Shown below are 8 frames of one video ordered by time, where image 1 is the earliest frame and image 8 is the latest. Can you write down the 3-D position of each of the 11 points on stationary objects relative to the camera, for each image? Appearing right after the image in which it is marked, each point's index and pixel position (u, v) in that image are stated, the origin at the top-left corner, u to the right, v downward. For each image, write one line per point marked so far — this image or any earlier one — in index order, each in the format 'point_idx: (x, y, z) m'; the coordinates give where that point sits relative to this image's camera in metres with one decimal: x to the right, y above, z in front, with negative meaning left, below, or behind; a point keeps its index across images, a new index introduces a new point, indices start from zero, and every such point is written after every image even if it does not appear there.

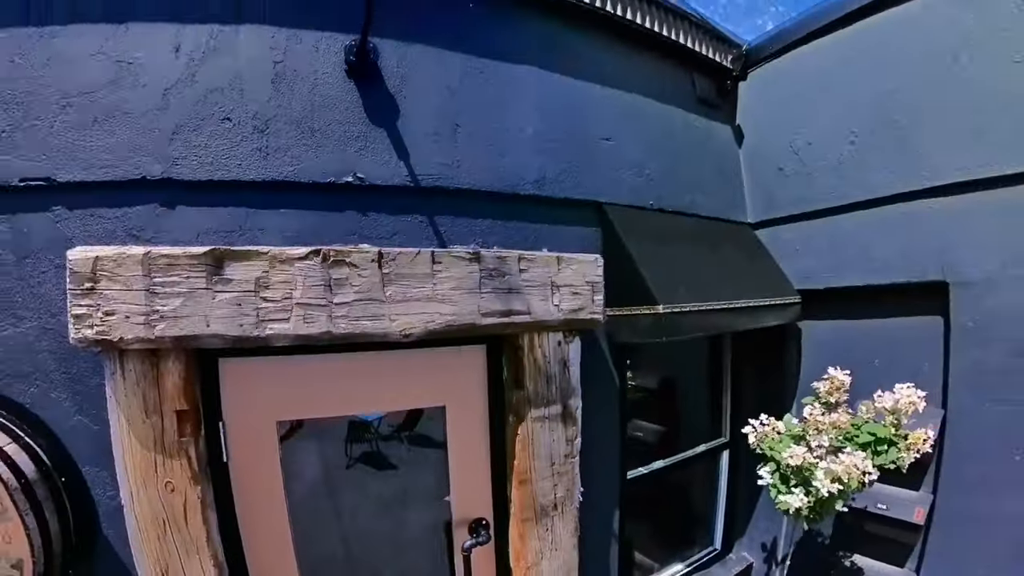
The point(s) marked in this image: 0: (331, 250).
0: (-0.4, 0.0, +1.4) m
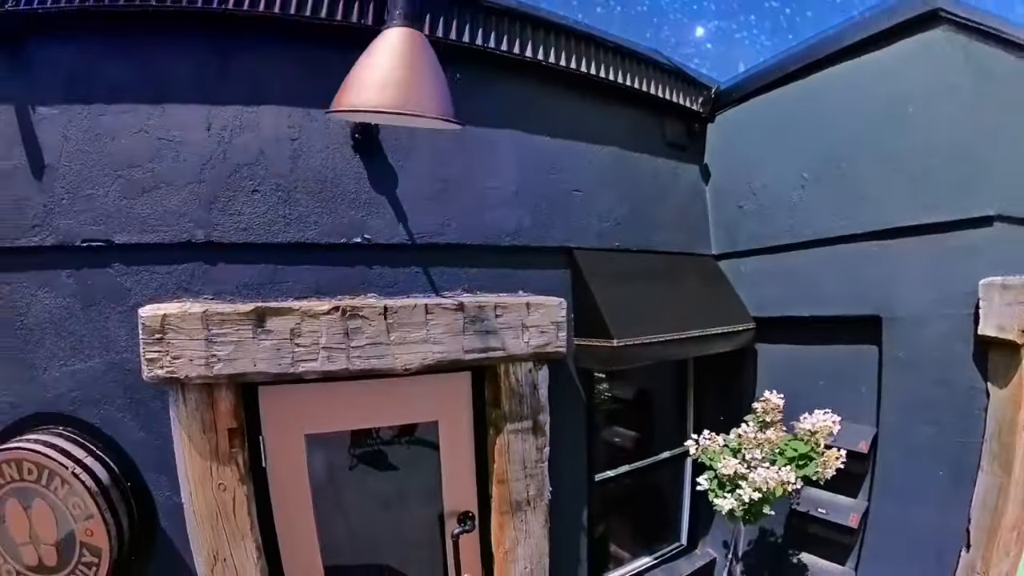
0: (-0.5, -0.1, +1.7) m
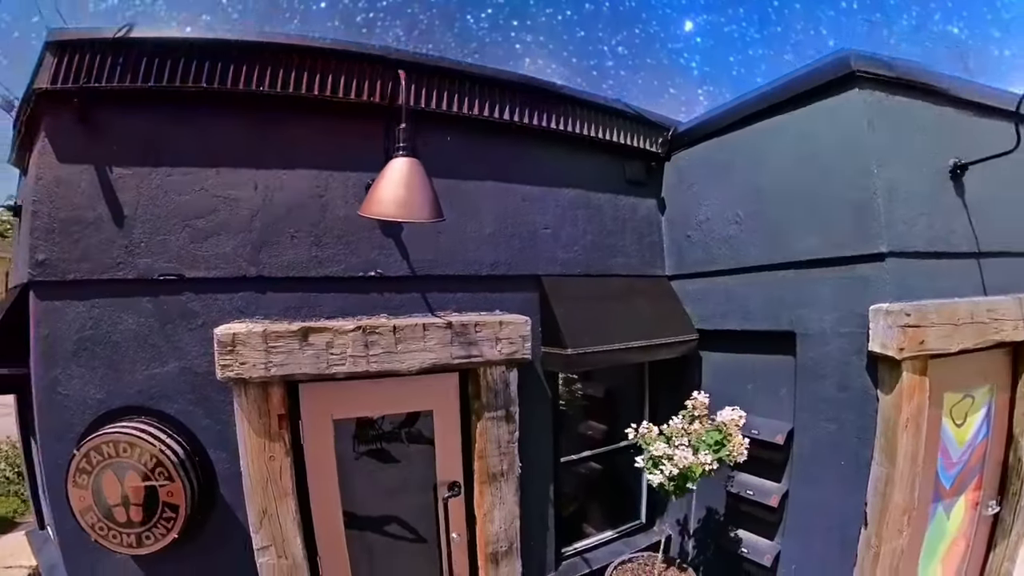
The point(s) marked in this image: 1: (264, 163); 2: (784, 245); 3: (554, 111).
0: (-0.6, -0.2, +2.2) m
1: (-1.1, +0.5, +2.3) m
2: (+1.4, +0.2, +2.7) m
3: (+0.2, +1.0, +2.9) m
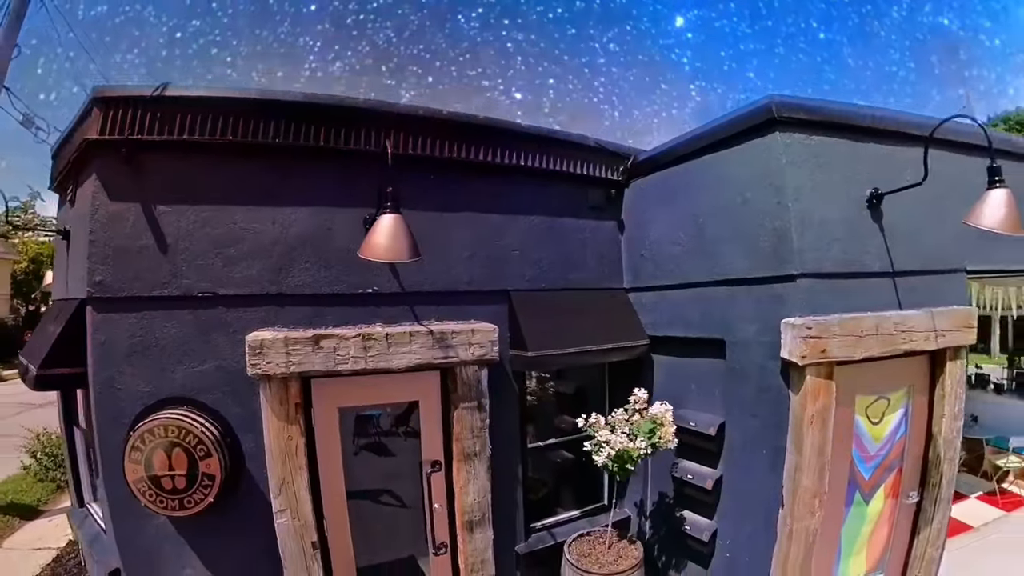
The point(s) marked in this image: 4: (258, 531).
0: (-0.8, -0.2, +2.7) m
1: (-1.3, +0.5, +2.9) m
2: (+1.2, +0.2, +3.2) m
3: (0.0, +0.9, +3.4) m
4: (-1.5, -1.4, +3.0) m
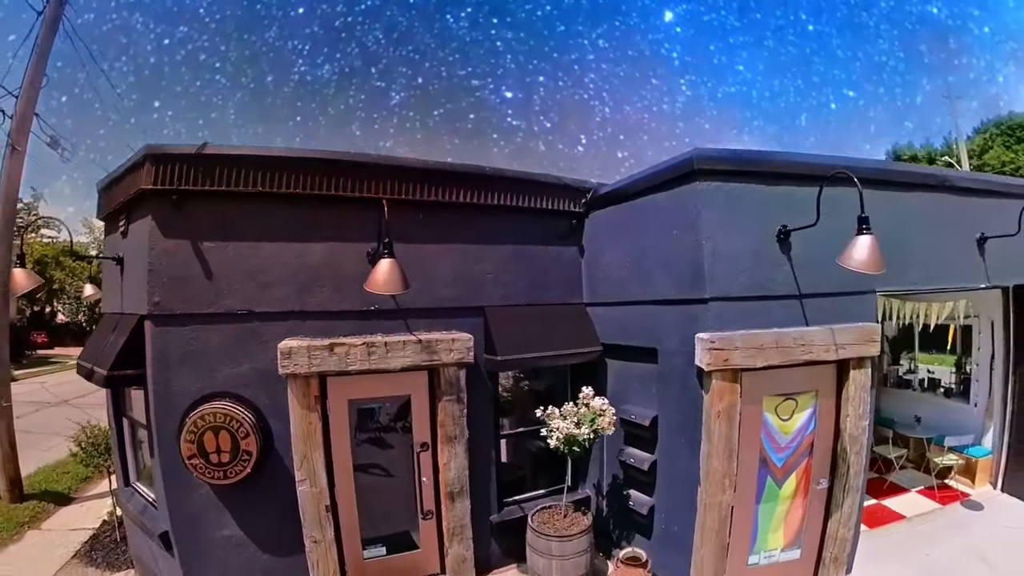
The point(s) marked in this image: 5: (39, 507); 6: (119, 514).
0: (-1.0, -0.4, +3.5) m
1: (-1.4, +0.4, +3.6) m
2: (+1.0, 0.0, +4.0) m
3: (-0.2, +0.8, +4.1) m
4: (-1.7, -1.5, +3.8) m
5: (-6.6, -3.1, +7.3) m
6: (-4.8, -2.8, +6.4) m
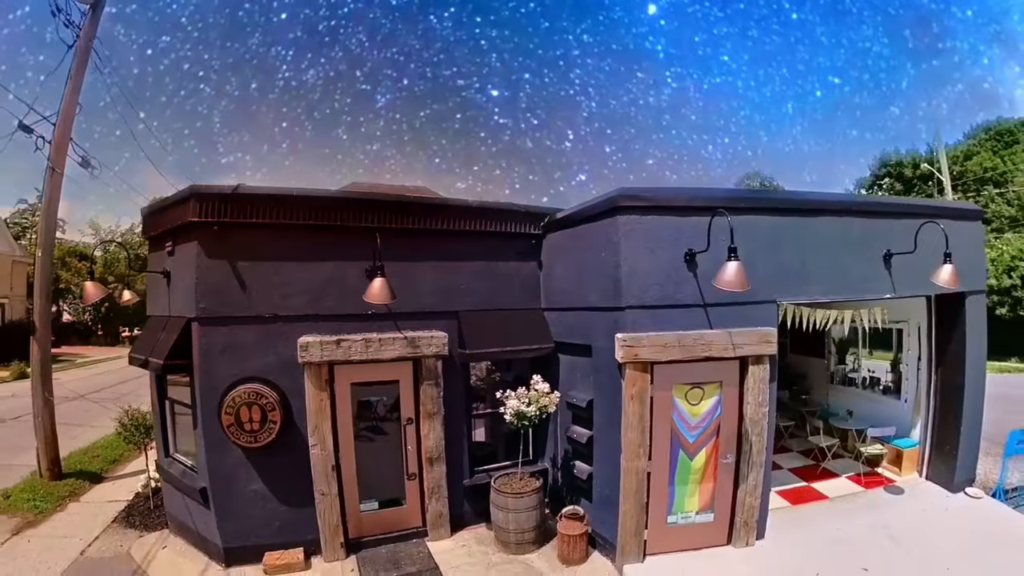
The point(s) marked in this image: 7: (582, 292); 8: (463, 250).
0: (-1.3, -0.4, +4.5) m
1: (-1.8, +0.3, +4.6) m
2: (+0.7, -0.1, +5.0) m
3: (-0.5, +0.7, +5.2) m
4: (-2.0, -1.6, +4.8) m
5: (-6.9, -3.1, +8.3) m
6: (-5.1, -2.8, +7.4) m
7: (+0.7, 0.0, +5.1) m
8: (-0.5, +0.4, +5.2) m
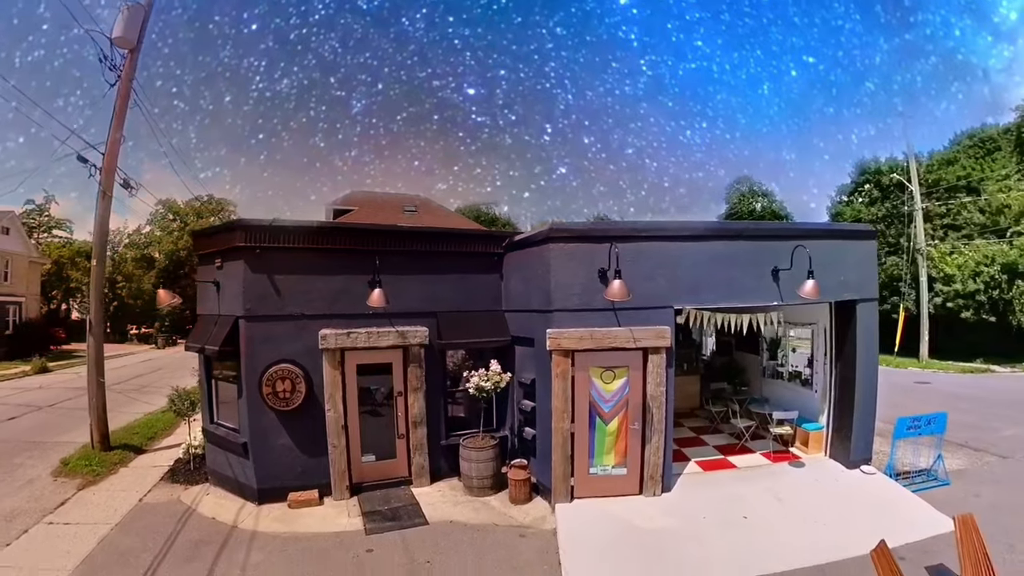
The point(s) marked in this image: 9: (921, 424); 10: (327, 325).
0: (-1.7, -0.5, +6.2) m
1: (-2.2, +0.2, +6.3) m
2: (+0.3, -0.2, +6.7) m
3: (-0.9, +0.6, +6.9) m
4: (-2.5, -1.7, +6.5) m
5: (-7.4, -3.2, +9.9) m
6: (-5.6, -2.9, +9.0) m
7: (+0.2, -0.1, +6.7) m
8: (-0.9, +0.3, +6.9) m
9: (+7.3, -2.5, +9.4) m
10: (-2.3, -0.5, +6.3) m
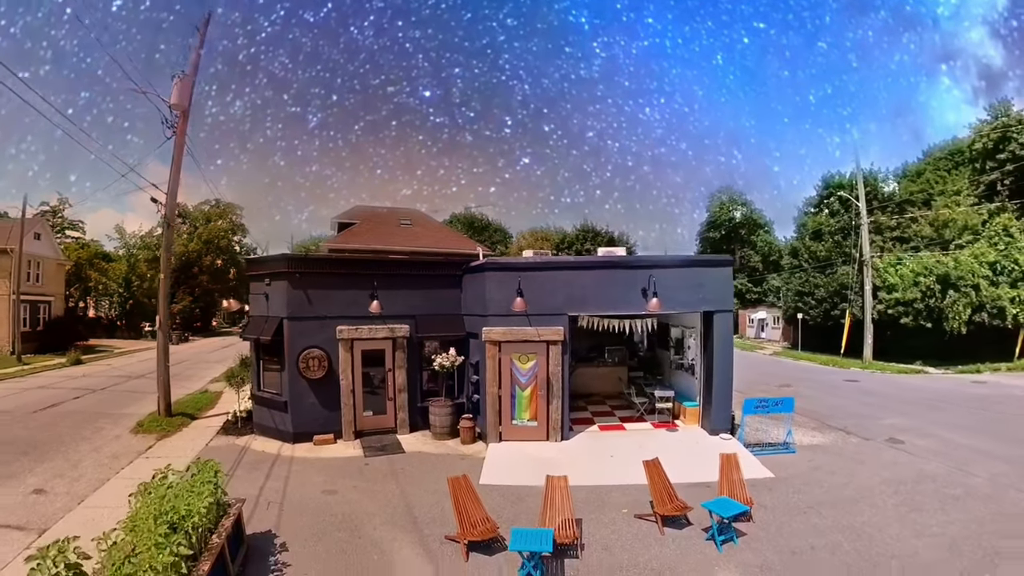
0: (-2.7, -0.7, +9.5) m
1: (-3.1, 0.0, +9.7) m
2: (-0.7, -0.4, +10.1) m
3: (-1.9, +0.3, +10.2) m
4: (-3.4, -1.9, +9.8) m
5: (-8.4, -3.3, +13.3) m
6: (-6.6, -3.1, +12.4) m
7: (-0.7, -0.4, +10.1) m
8: (-1.9, +0.1, +10.3) m
9: (+6.3, -2.8, +12.8) m
10: (-3.2, -0.7, +9.7) m
